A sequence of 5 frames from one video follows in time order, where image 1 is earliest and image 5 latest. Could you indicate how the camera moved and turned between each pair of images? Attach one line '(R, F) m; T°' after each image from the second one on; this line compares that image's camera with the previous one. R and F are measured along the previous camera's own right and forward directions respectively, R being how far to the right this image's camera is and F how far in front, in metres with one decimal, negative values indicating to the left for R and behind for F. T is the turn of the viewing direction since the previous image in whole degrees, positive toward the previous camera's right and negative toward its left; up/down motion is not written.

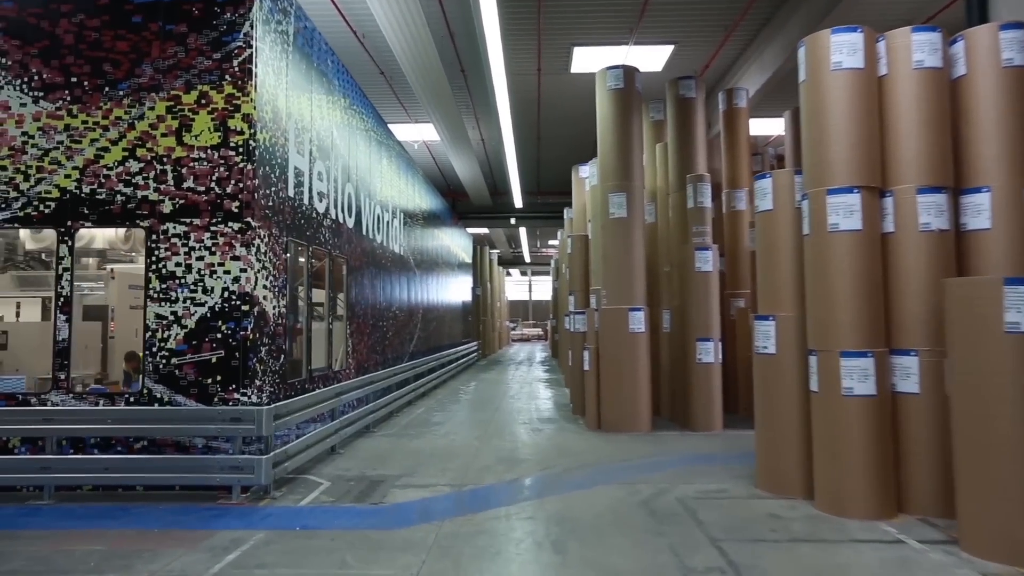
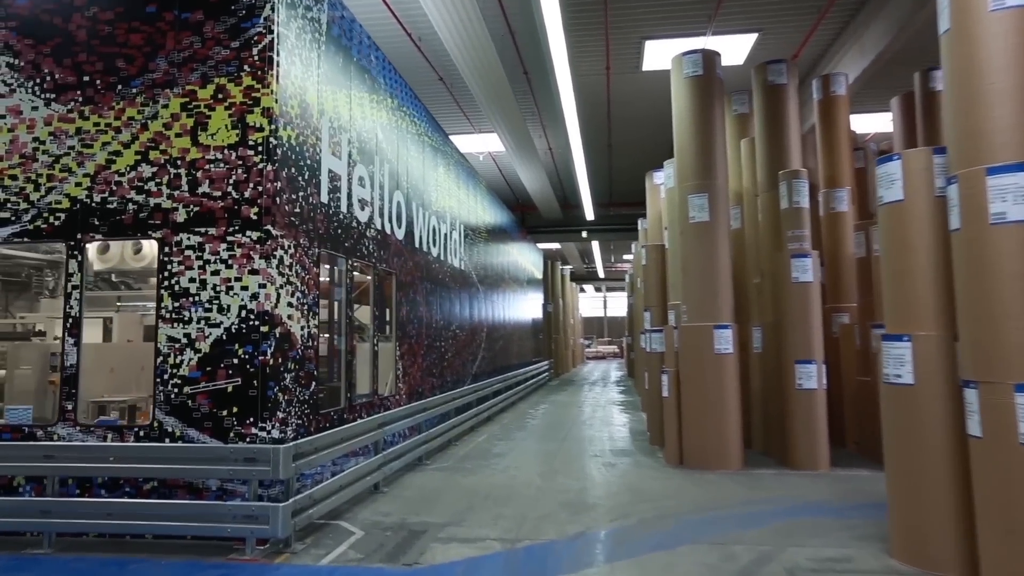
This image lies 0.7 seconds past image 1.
(+0.1, +0.8) m; -6°
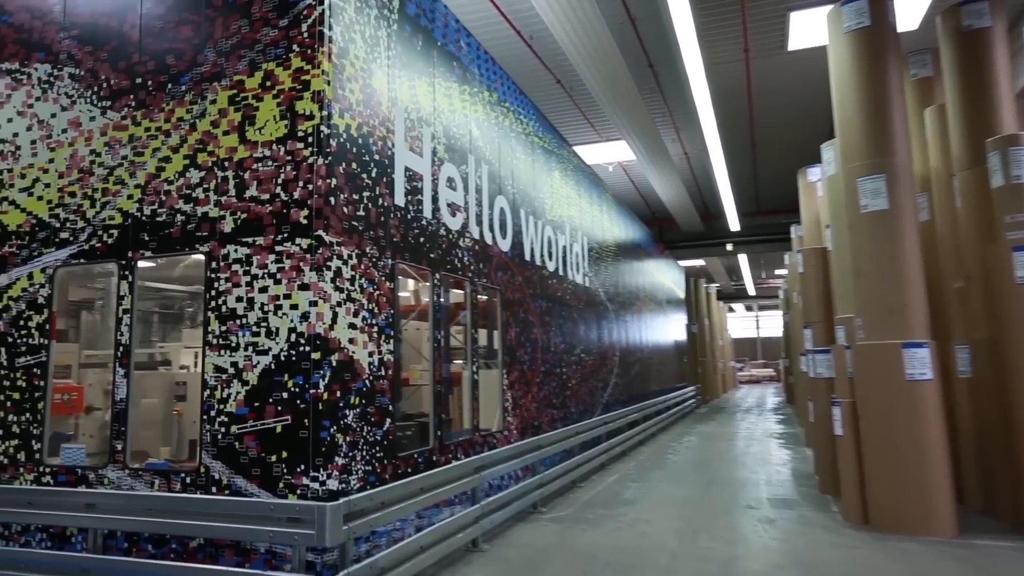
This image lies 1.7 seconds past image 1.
(+0.2, +0.9) m; -12°
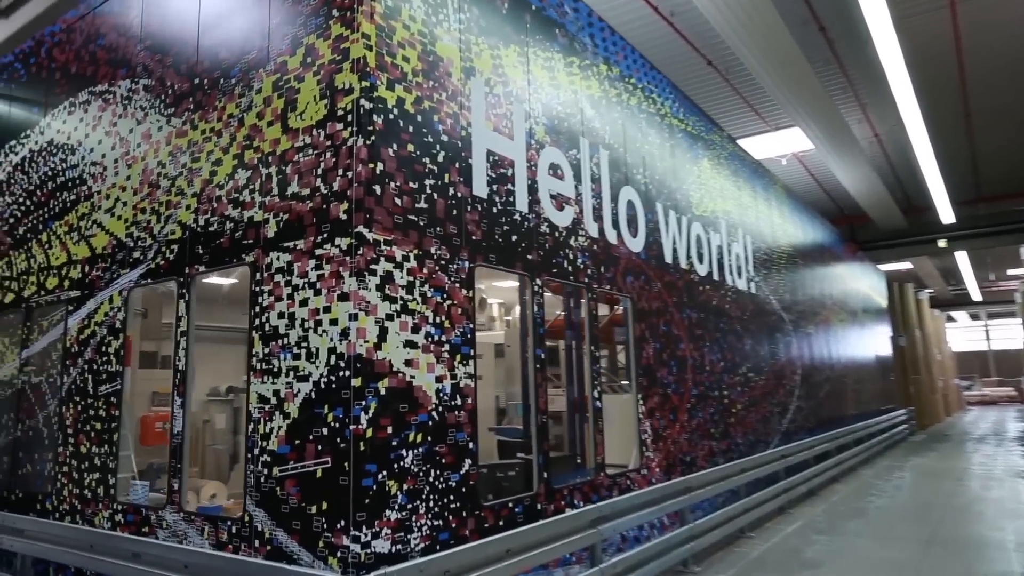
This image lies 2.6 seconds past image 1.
(+0.3, +0.9) m; -15°
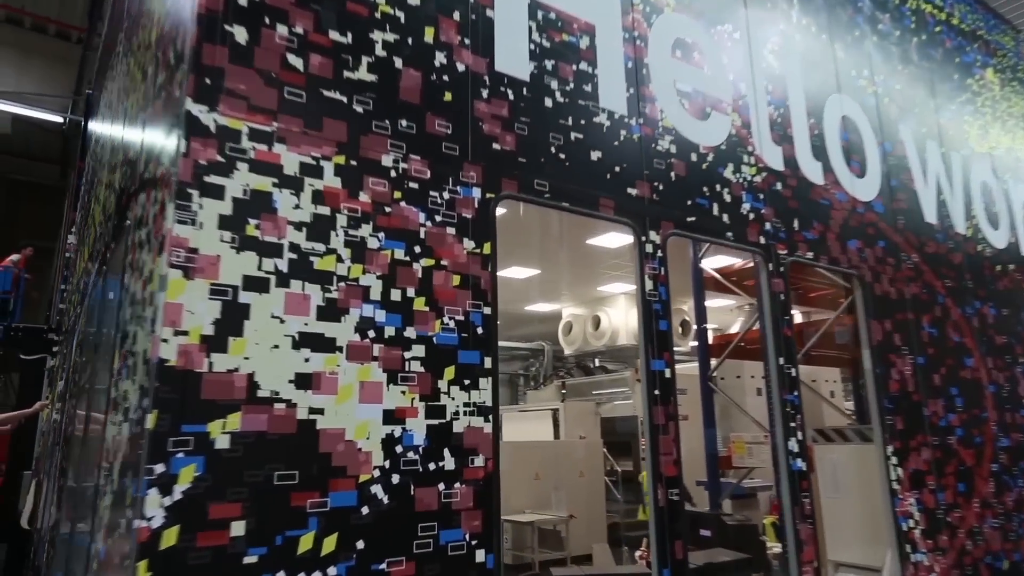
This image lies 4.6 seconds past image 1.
(+0.4, +1.6) m; -19°
